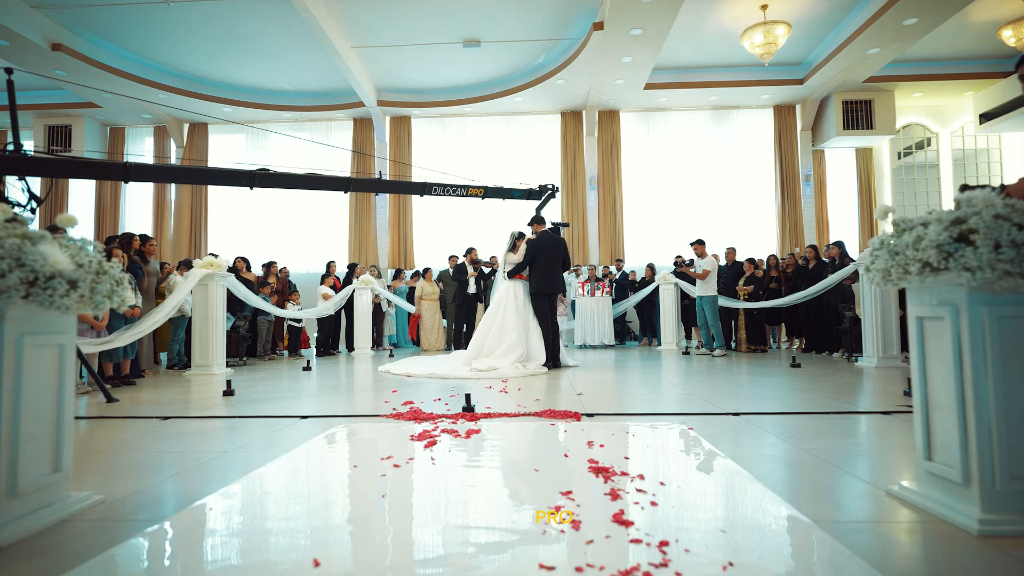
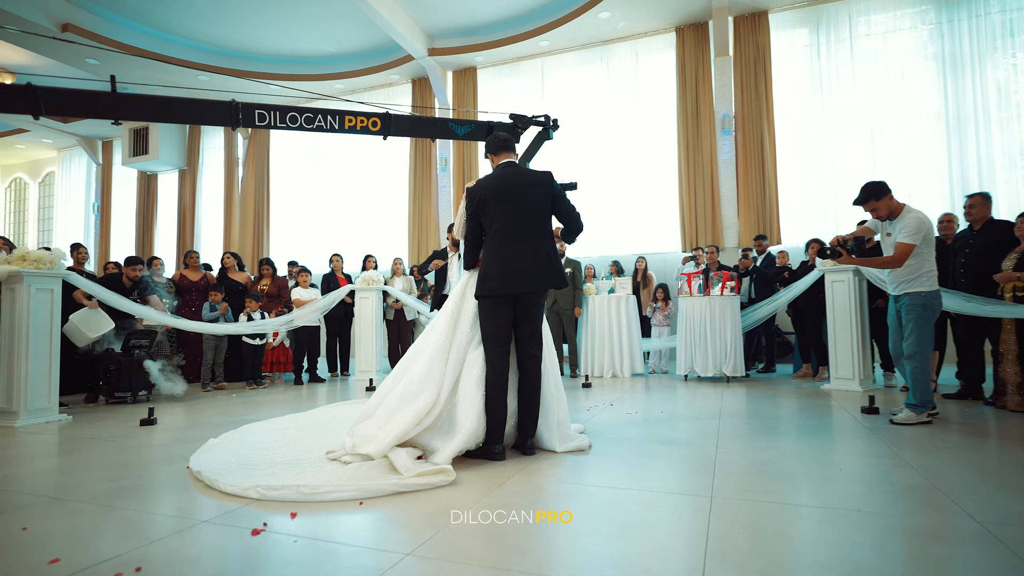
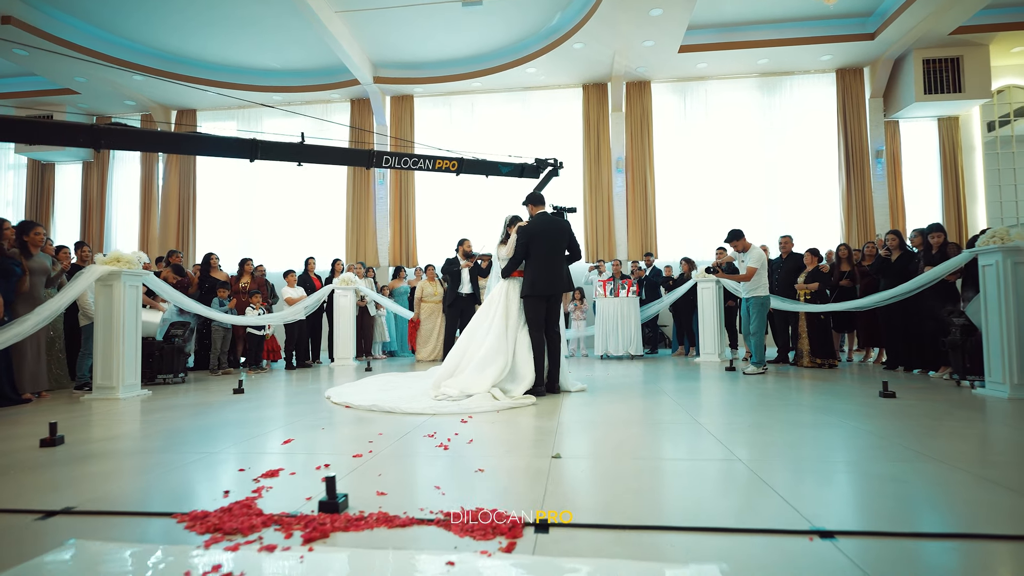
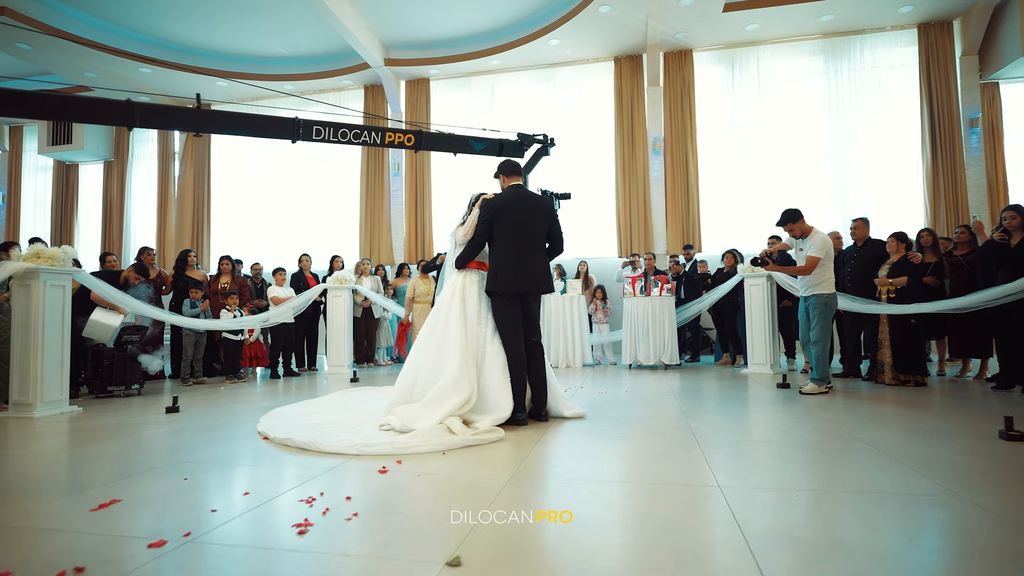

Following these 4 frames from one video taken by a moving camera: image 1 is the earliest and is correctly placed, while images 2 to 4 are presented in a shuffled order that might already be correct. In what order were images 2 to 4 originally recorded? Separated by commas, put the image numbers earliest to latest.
3, 4, 2
